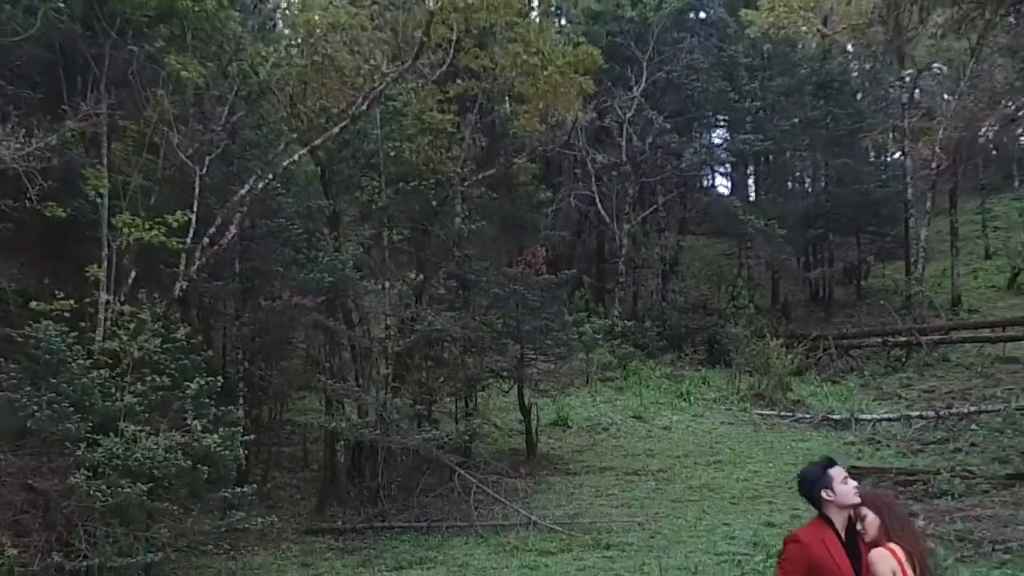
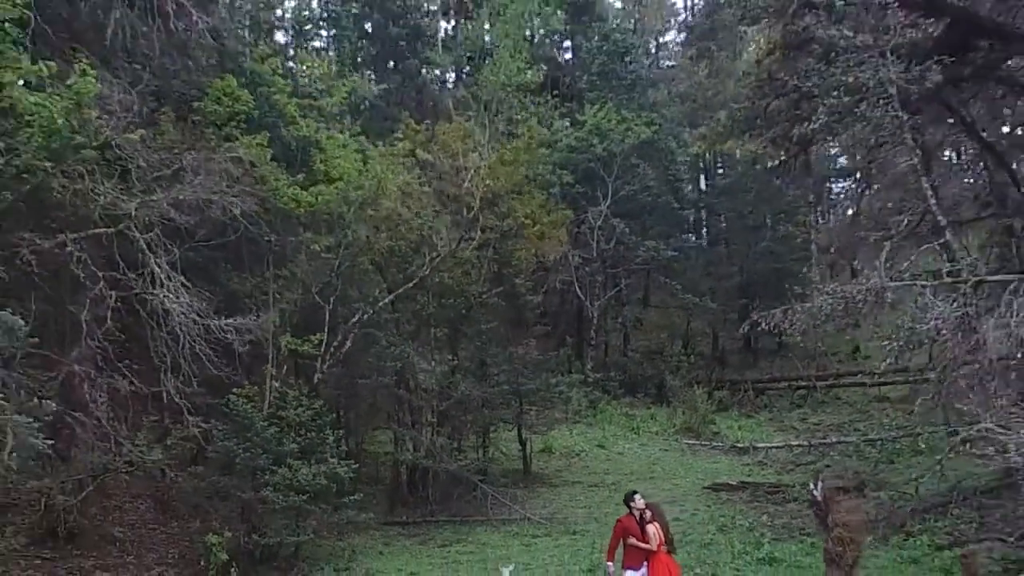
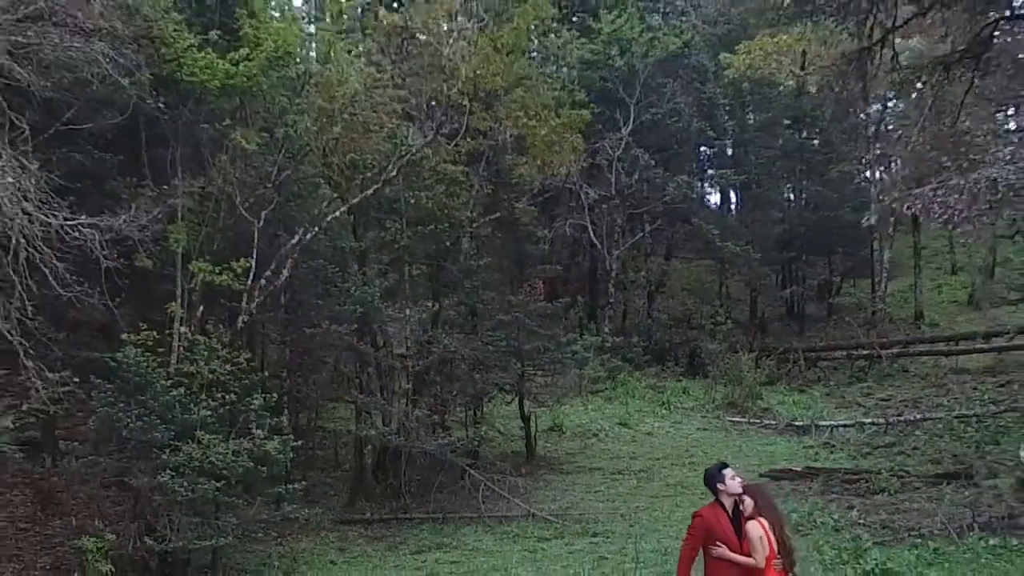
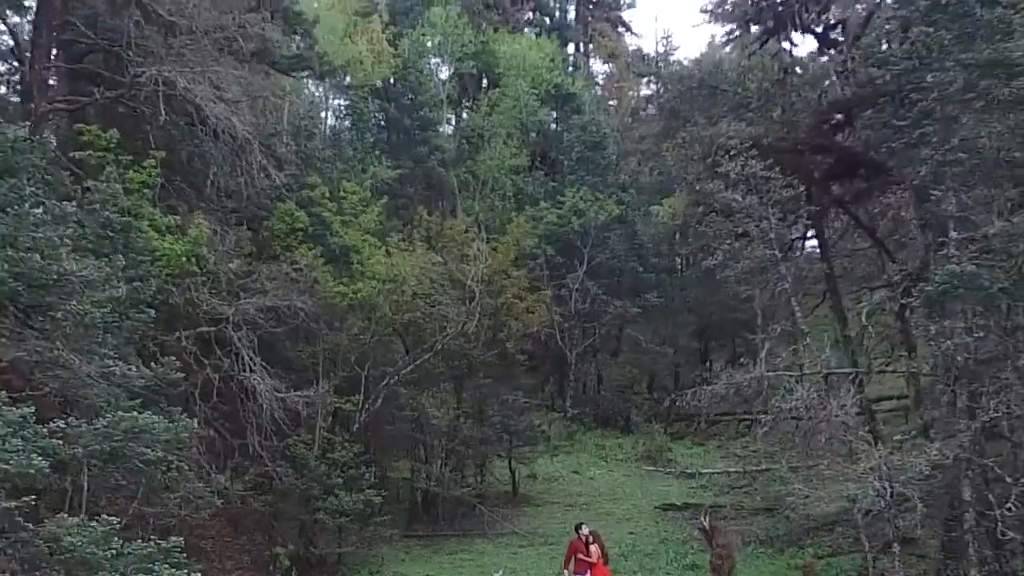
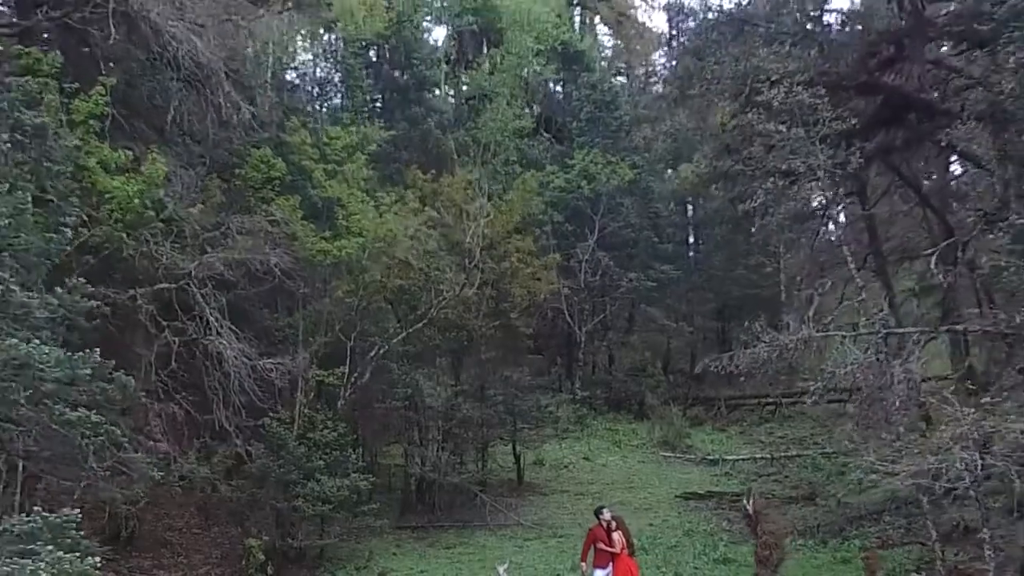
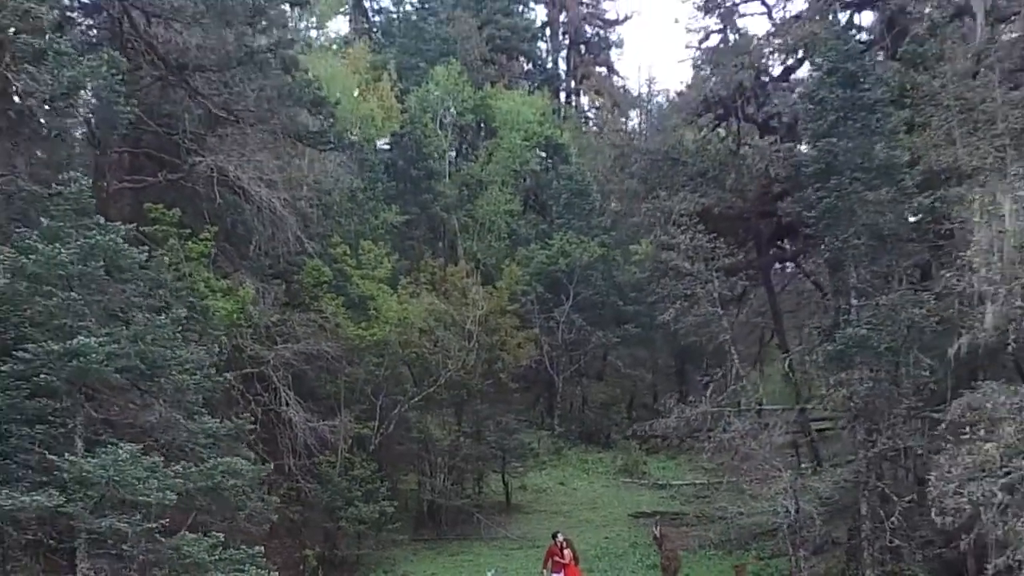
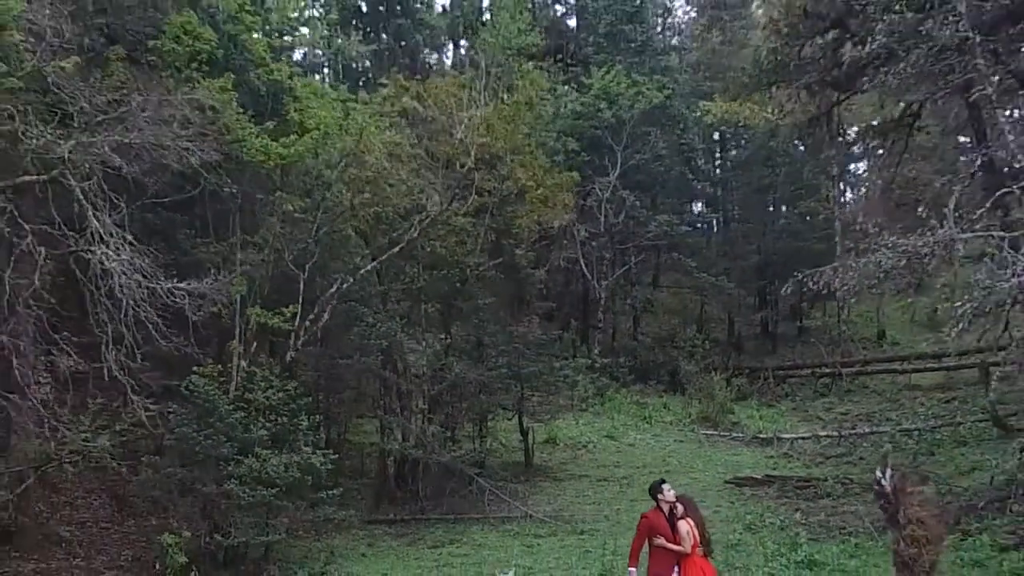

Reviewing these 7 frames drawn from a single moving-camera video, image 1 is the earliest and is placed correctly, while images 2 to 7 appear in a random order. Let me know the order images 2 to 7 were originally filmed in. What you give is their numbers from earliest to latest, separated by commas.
3, 7, 2, 5, 4, 6
